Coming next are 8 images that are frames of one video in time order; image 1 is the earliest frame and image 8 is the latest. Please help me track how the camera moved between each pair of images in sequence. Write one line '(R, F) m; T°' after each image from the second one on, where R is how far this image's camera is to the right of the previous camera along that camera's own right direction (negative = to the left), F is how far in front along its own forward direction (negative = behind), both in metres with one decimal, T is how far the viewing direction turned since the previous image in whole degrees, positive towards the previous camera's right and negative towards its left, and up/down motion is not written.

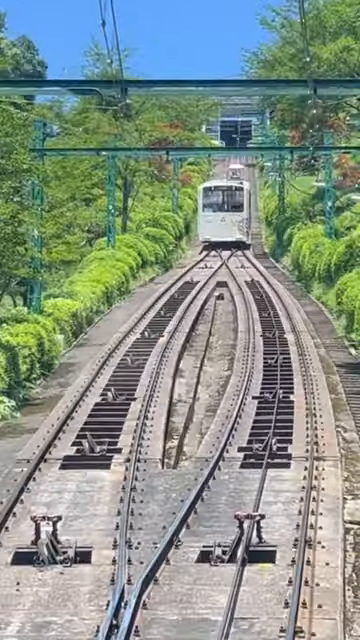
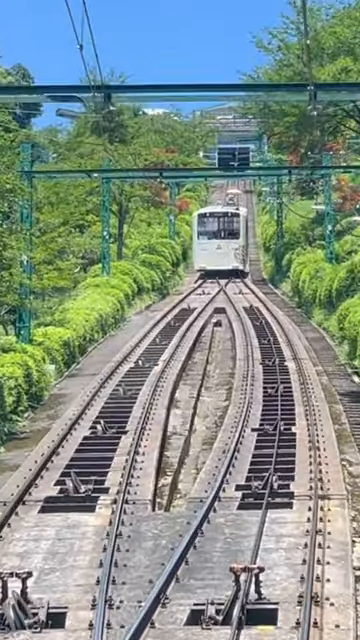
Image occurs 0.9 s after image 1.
(+0.1, +0.9) m; 0°
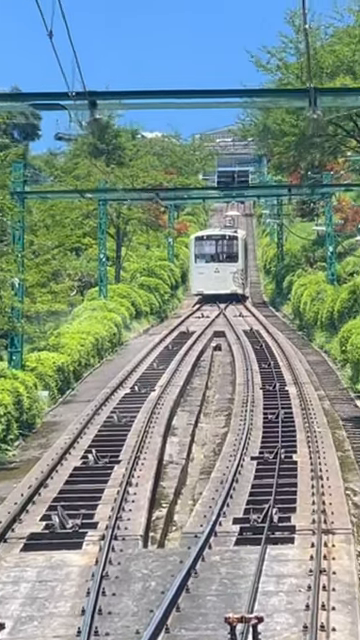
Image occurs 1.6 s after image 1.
(0.0, +0.6) m; 0°
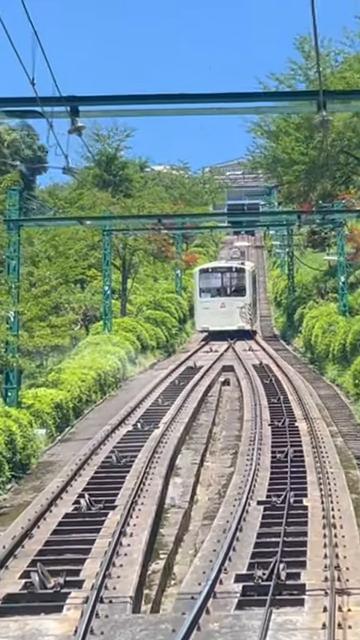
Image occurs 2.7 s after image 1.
(+0.1, +1.0) m; 0°
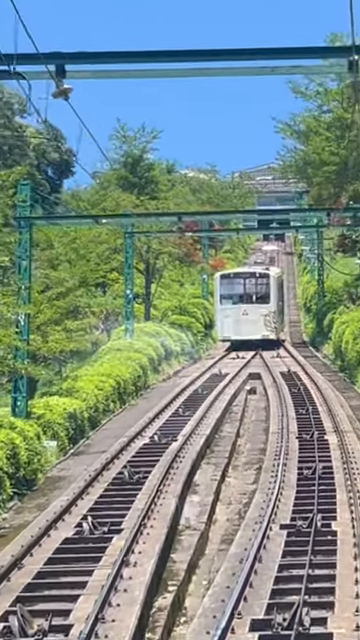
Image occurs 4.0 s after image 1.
(+0.1, +1.2) m; -1°
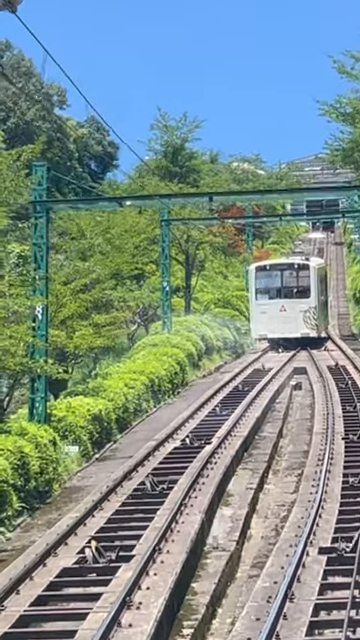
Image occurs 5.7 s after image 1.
(+0.2, +1.6) m; -2°
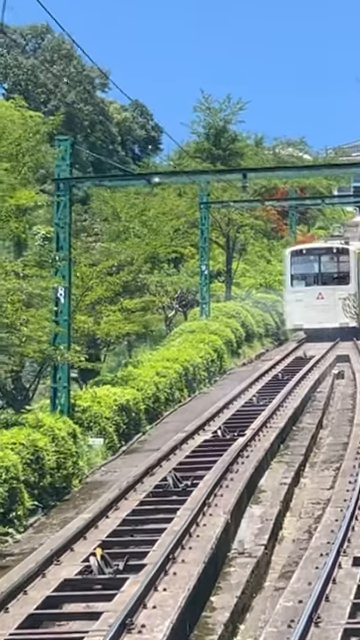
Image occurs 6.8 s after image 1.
(+0.1, +1.0) m; -2°
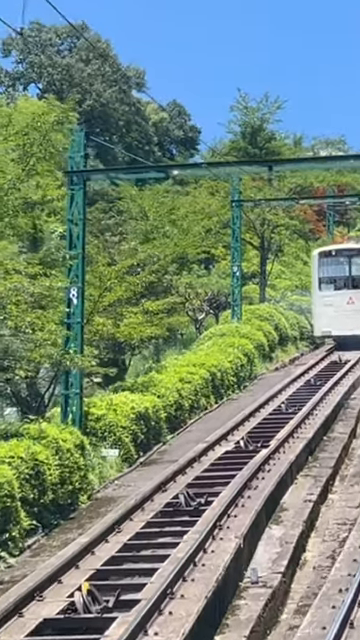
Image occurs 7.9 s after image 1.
(+0.2, +1.0) m; -1°
